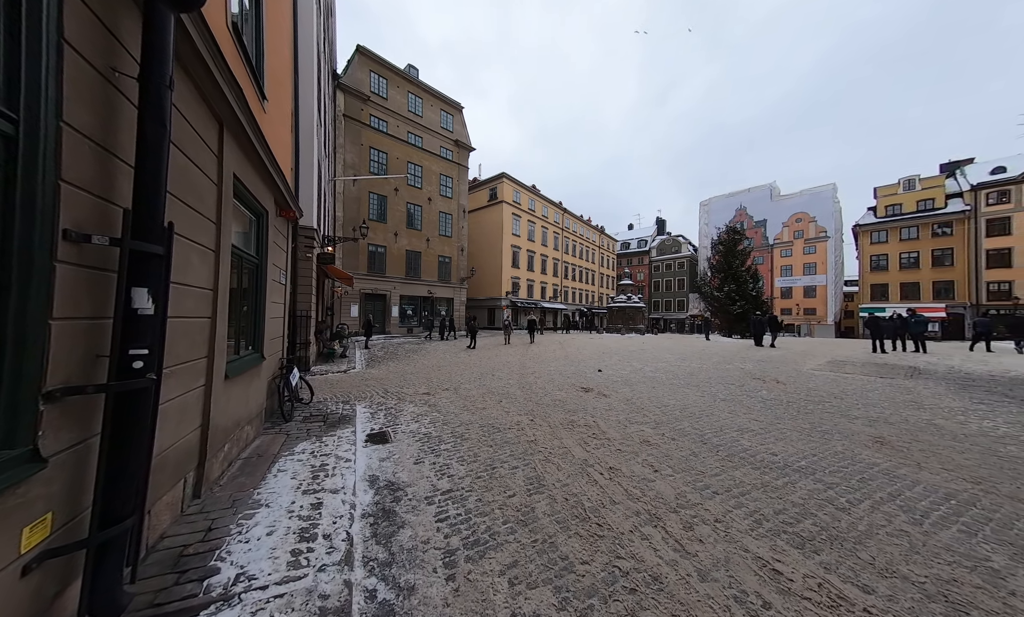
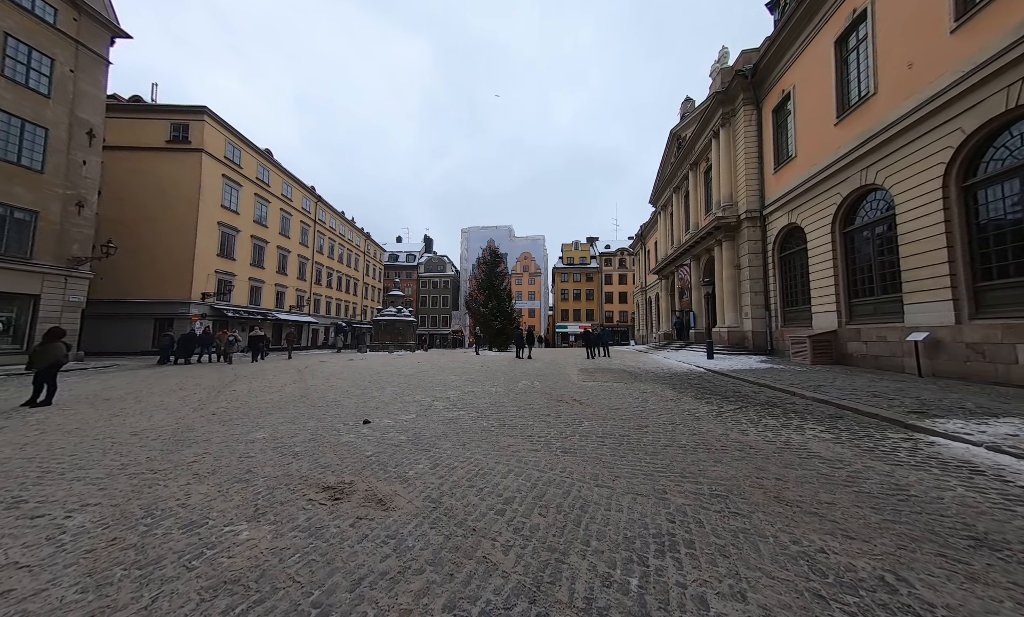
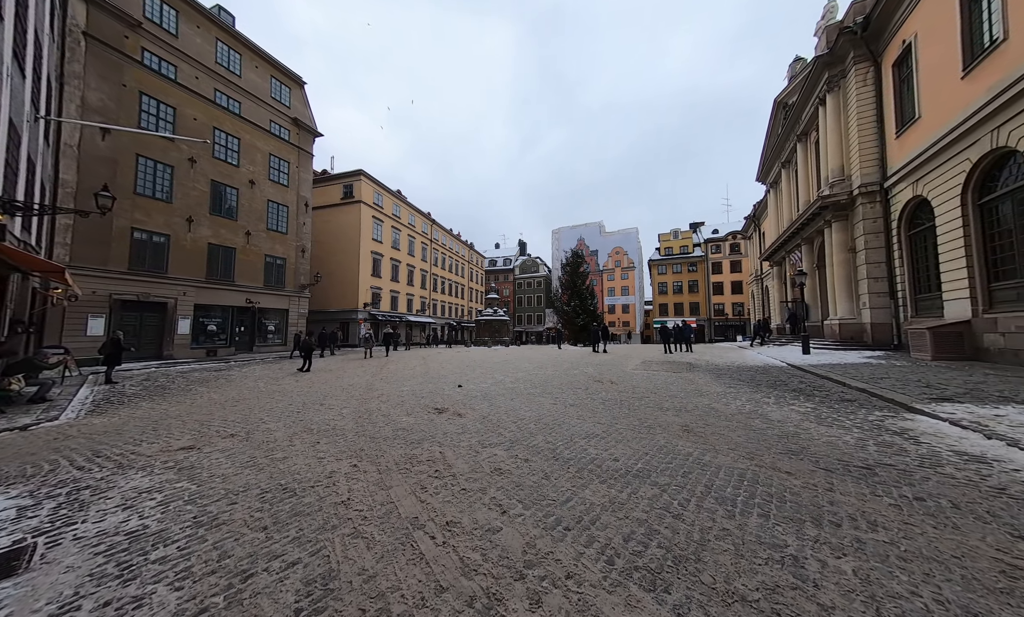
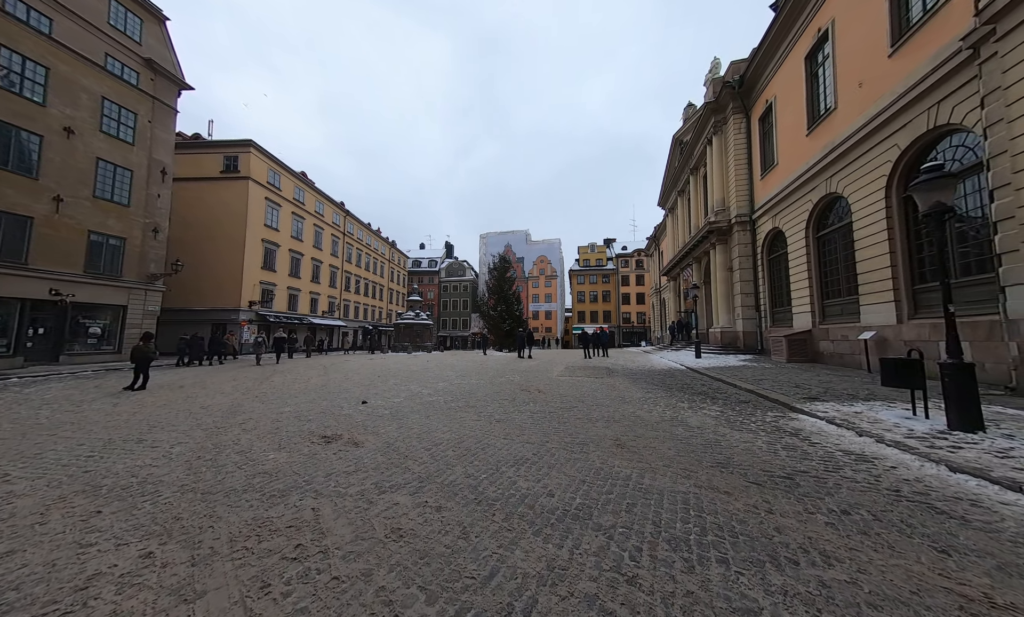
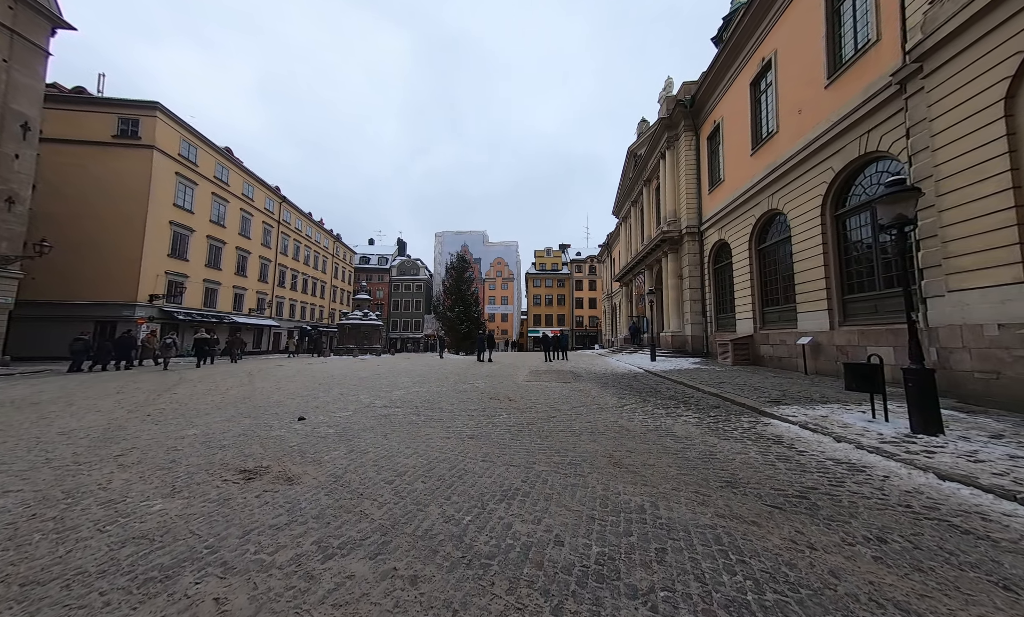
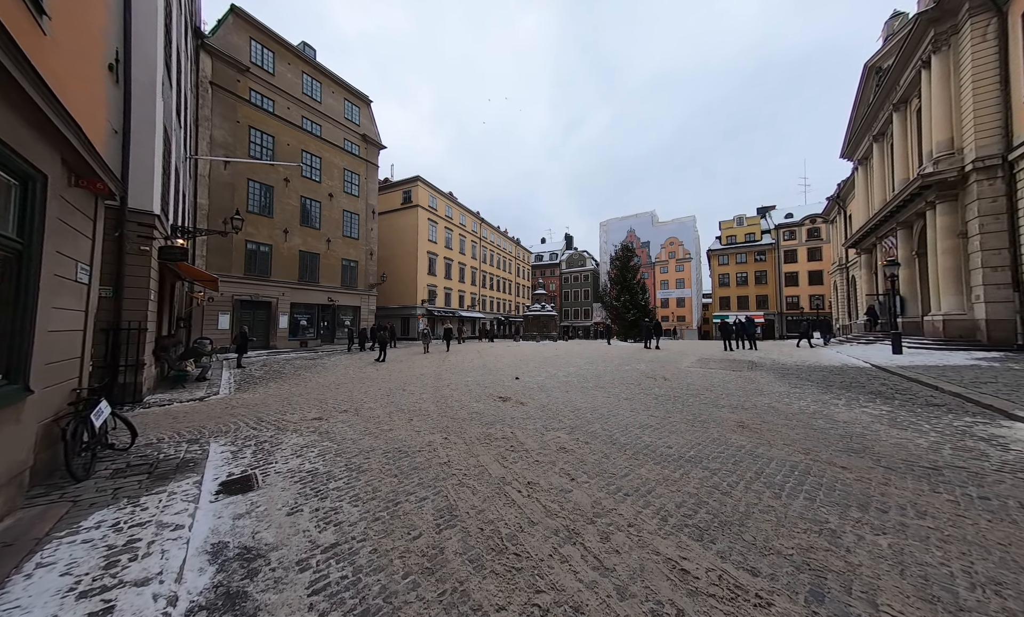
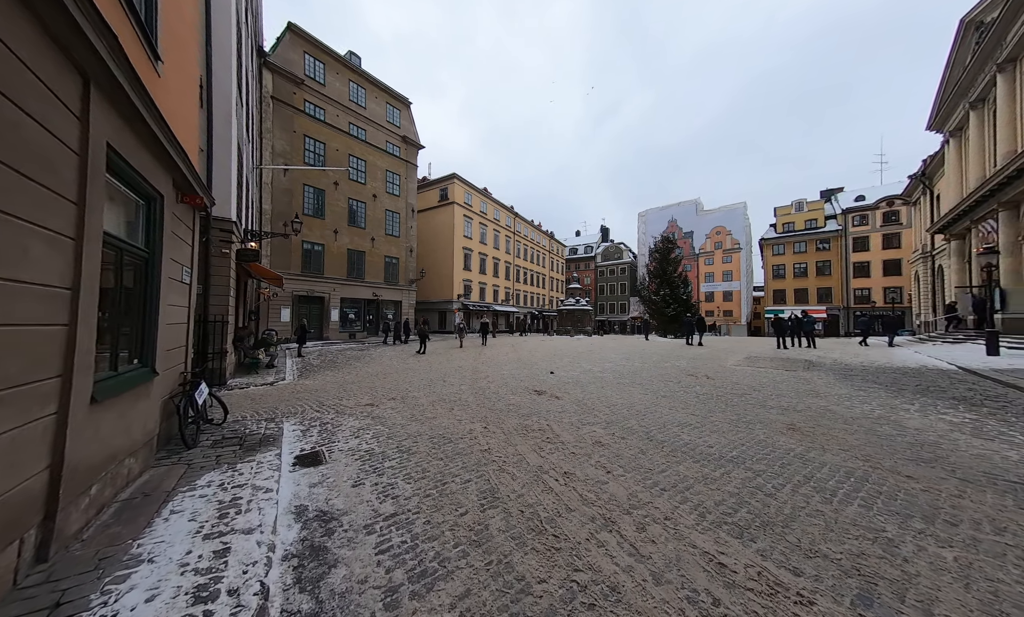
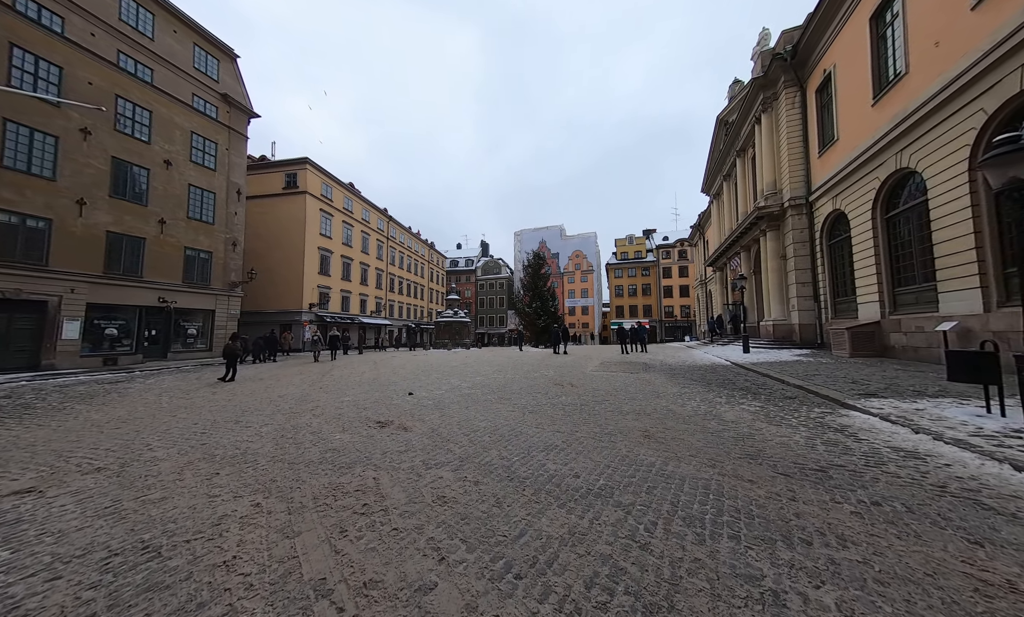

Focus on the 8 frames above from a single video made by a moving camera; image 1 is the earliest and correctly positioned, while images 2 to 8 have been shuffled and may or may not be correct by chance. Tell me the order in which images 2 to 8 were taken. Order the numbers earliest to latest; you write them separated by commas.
7, 6, 3, 8, 4, 5, 2
